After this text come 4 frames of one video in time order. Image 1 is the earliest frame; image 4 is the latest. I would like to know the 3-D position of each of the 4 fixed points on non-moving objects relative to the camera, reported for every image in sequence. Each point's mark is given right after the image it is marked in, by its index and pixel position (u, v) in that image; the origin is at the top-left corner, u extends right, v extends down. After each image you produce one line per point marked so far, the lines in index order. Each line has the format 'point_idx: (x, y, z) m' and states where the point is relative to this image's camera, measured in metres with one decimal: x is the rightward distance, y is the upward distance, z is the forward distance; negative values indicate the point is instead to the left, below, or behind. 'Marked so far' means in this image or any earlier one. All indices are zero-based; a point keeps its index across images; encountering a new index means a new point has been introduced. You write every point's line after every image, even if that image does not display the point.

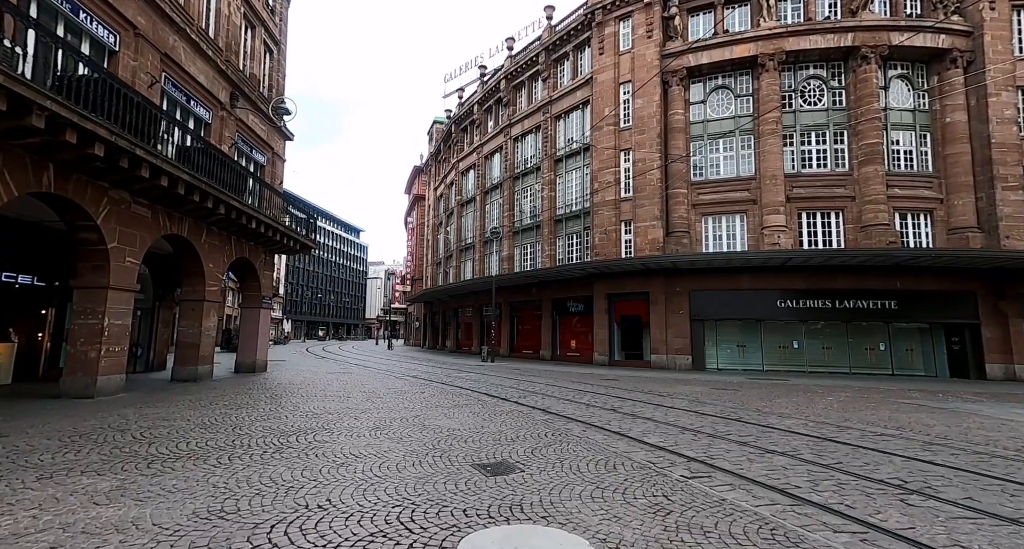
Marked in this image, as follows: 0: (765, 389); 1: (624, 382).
0: (+7.7, -3.7, +15.2) m
1: (+3.9, -3.8, +17.7) m
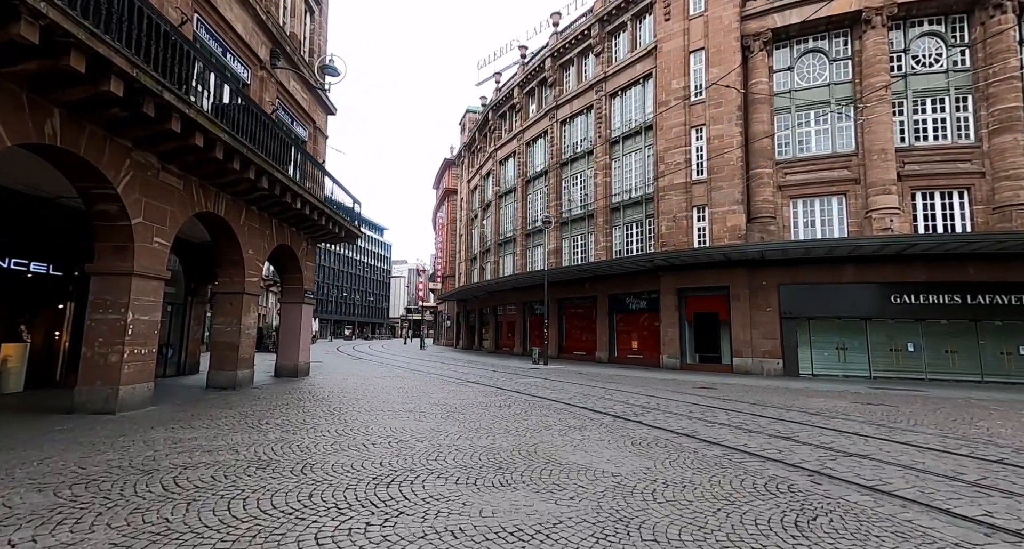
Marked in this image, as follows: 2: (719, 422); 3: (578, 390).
0: (+10.1, -3.4, +12.3) m
1: (+6.4, -3.5, +15.0) m
2: (+3.9, -2.7, +9.3) m
3: (+1.9, -3.3, +14.4) m
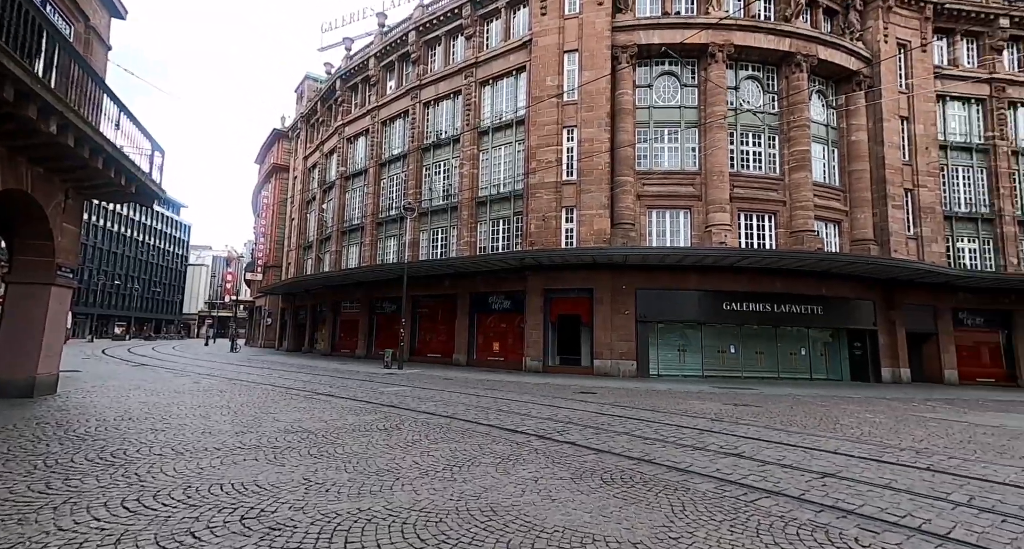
0: (+7.2, -3.6, +13.1) m
1: (+2.8, -3.5, +14.4) m
2: (+2.3, -2.7, +8.2) m
3: (-1.3, -3.1, +12.3) m
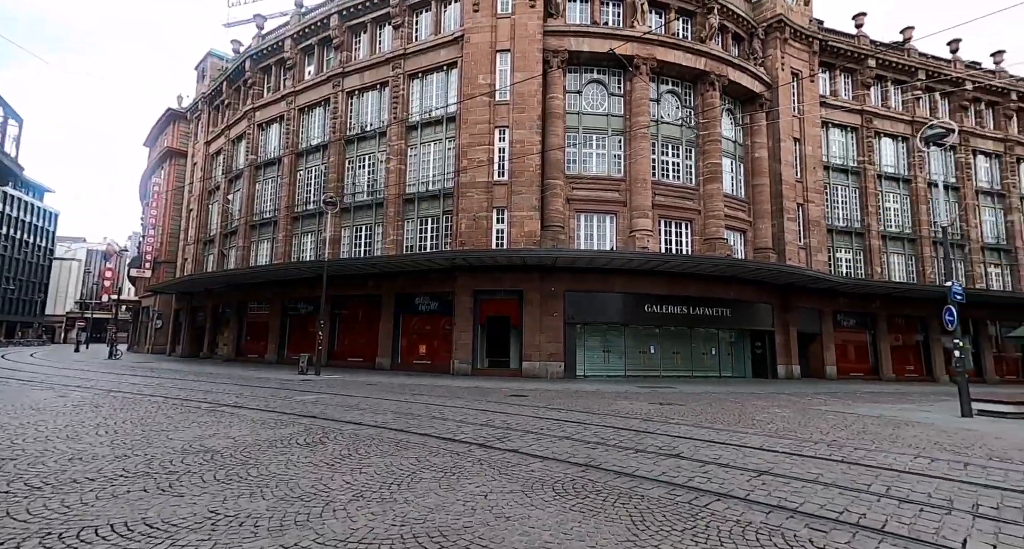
0: (+5.4, -3.7, +13.7) m
1: (+0.9, -3.6, +14.2) m
2: (+1.3, -2.7, +8.1) m
3: (-2.8, -3.1, +11.6) m
